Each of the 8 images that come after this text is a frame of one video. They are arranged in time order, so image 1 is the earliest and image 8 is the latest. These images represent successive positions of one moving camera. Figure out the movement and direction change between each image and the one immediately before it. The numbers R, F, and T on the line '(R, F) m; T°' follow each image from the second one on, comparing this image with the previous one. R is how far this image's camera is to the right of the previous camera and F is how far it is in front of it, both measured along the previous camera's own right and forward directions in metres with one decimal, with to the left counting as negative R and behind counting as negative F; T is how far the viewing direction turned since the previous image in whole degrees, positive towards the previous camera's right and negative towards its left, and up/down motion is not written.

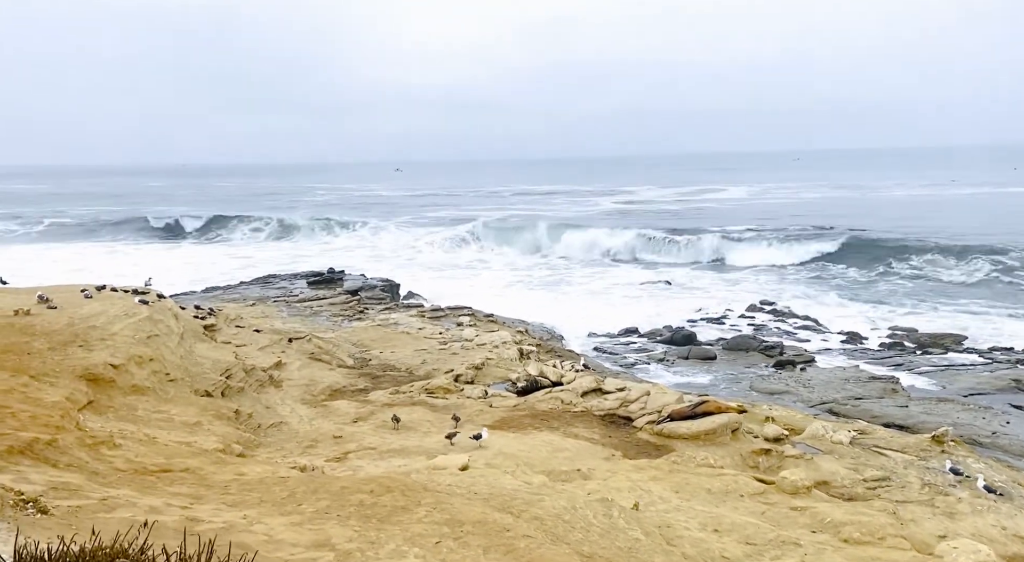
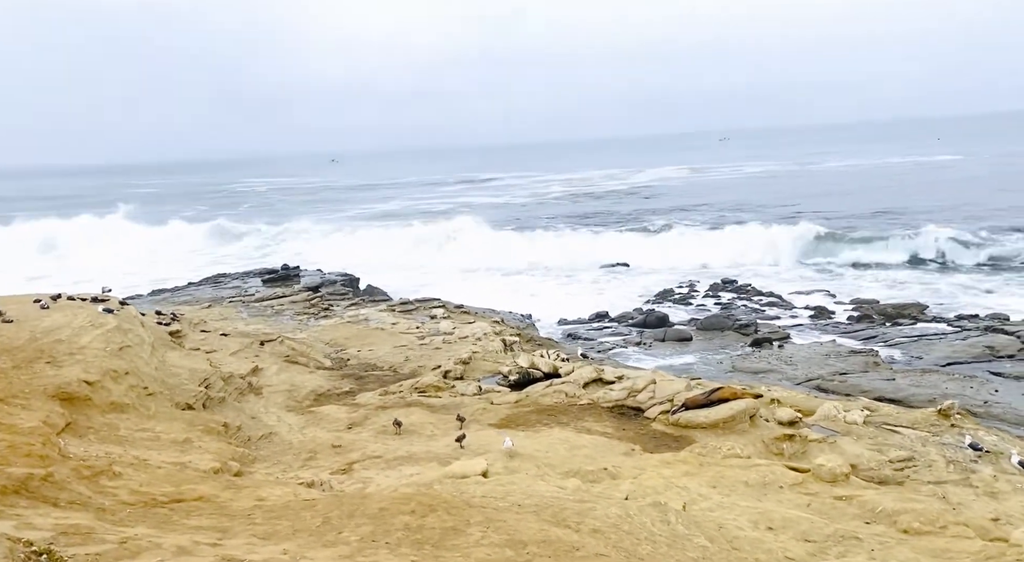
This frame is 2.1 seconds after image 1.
(-1.0, +1.0) m; +4°
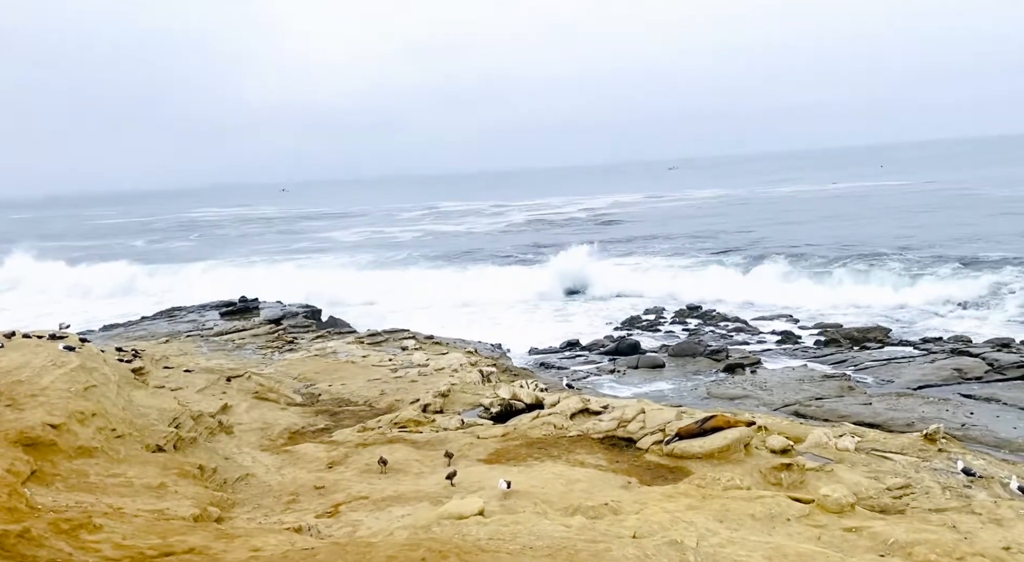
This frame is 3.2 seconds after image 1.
(-0.5, +0.5) m; +3°
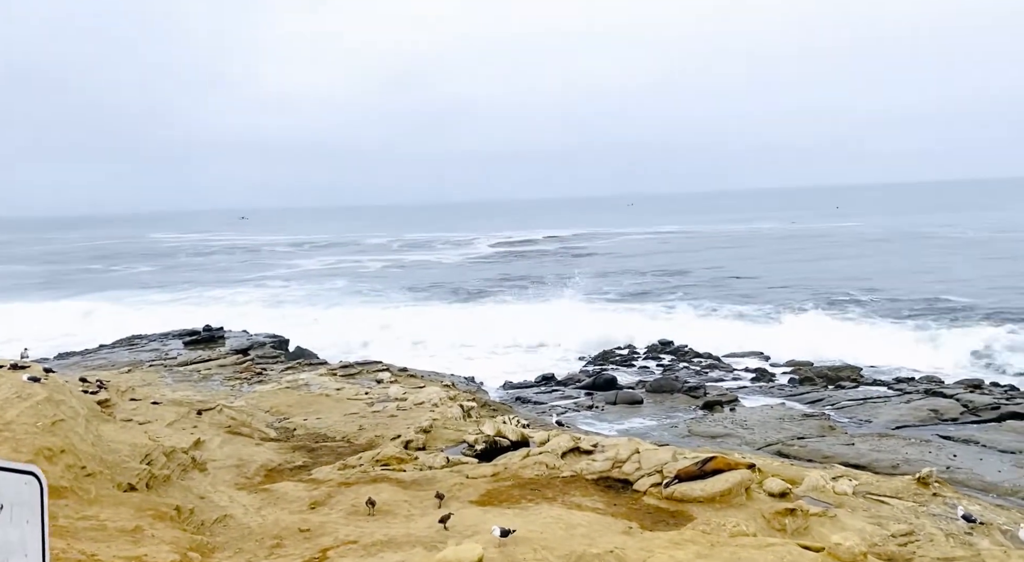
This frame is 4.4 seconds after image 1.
(-0.5, +0.6) m; +2°
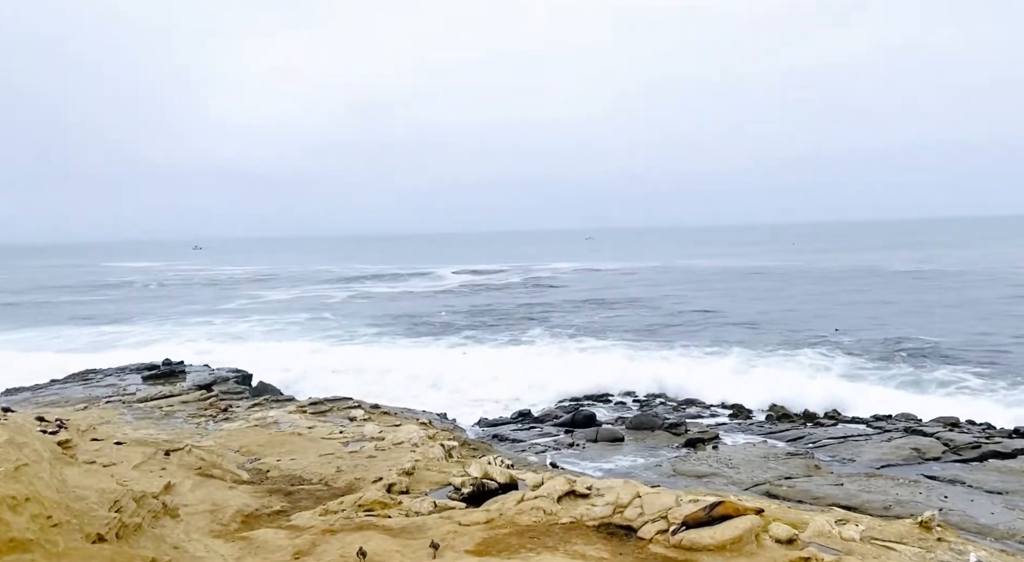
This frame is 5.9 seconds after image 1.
(-0.6, +0.7) m; +3°
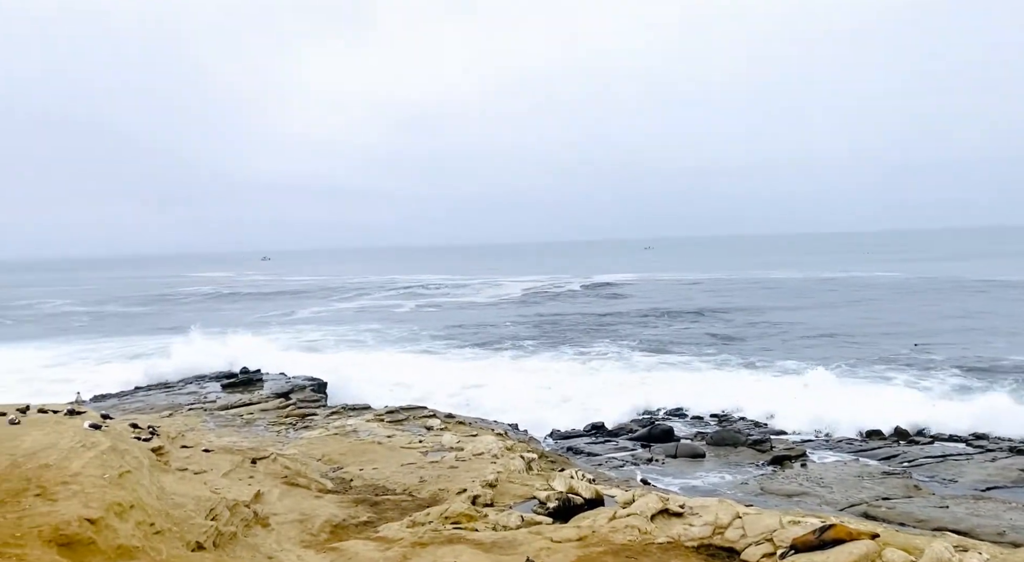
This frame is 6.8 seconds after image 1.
(-0.4, +0.1) m; -3°
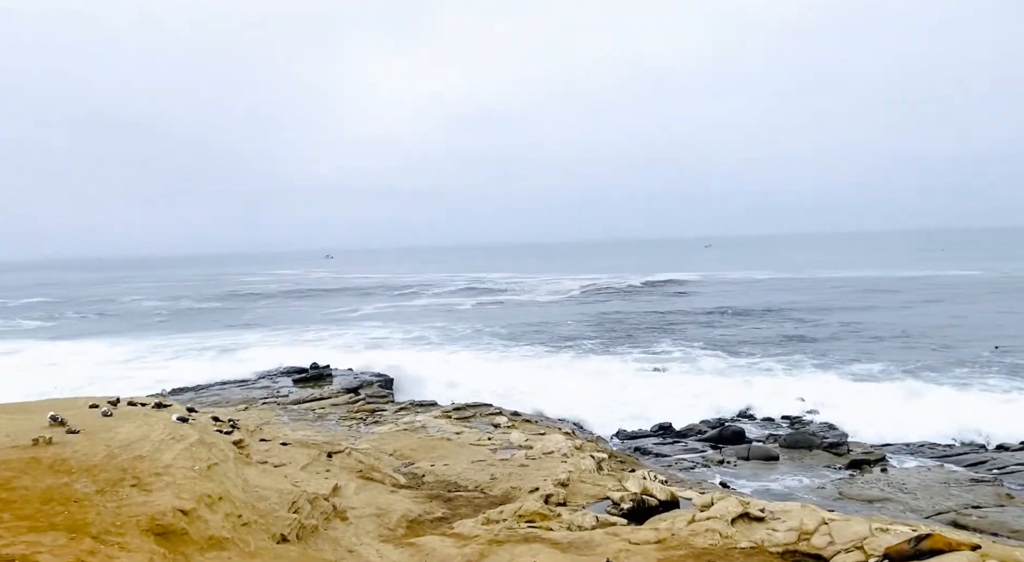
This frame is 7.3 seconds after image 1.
(-0.3, -0.1) m; -3°
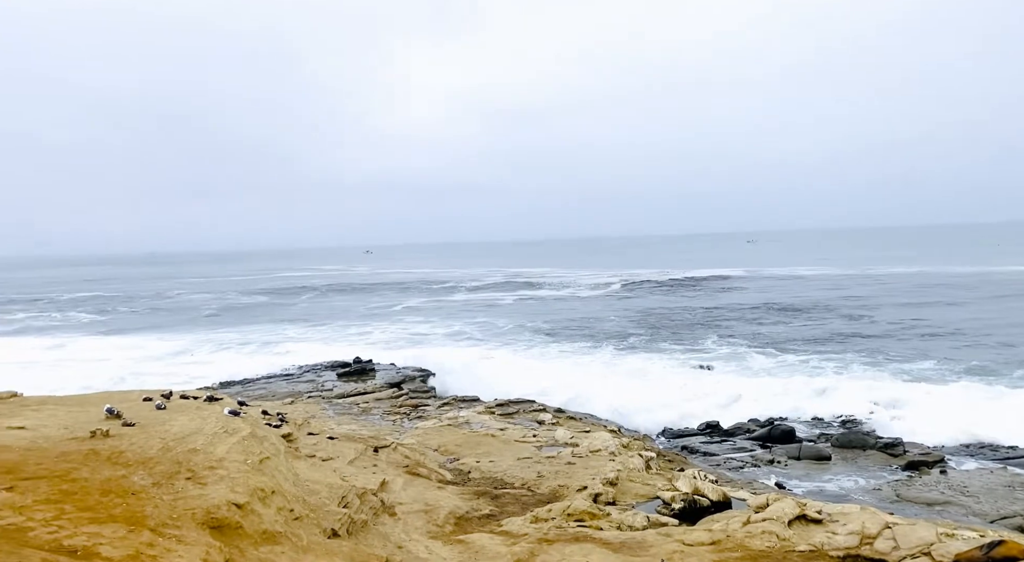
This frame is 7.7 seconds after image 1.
(-0.2, +0.2) m; -2°
